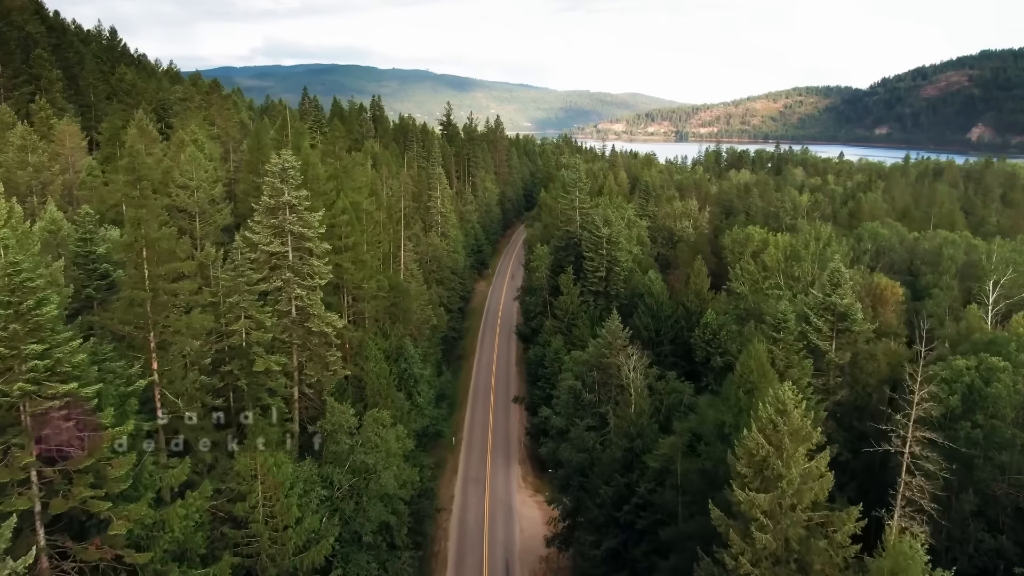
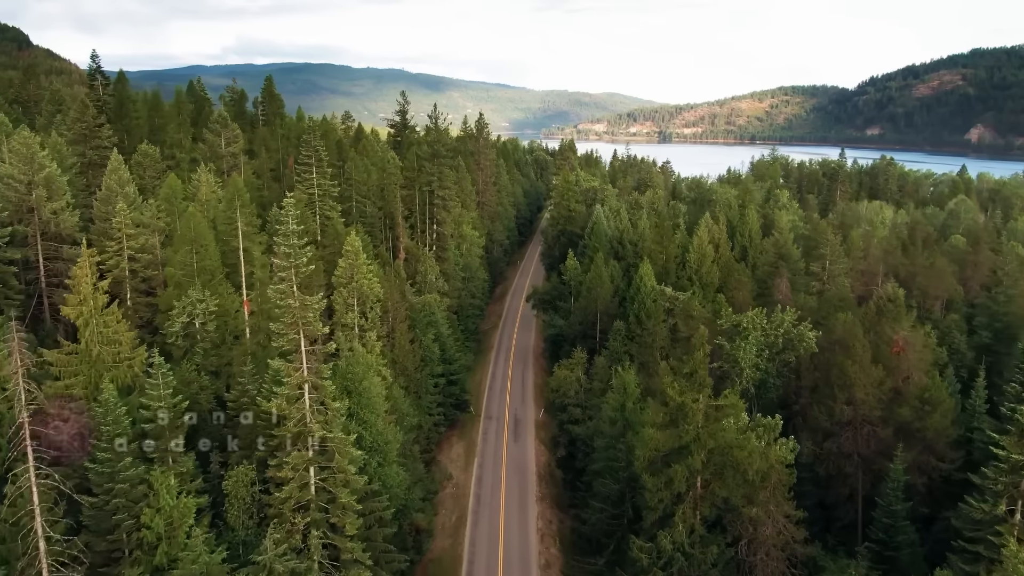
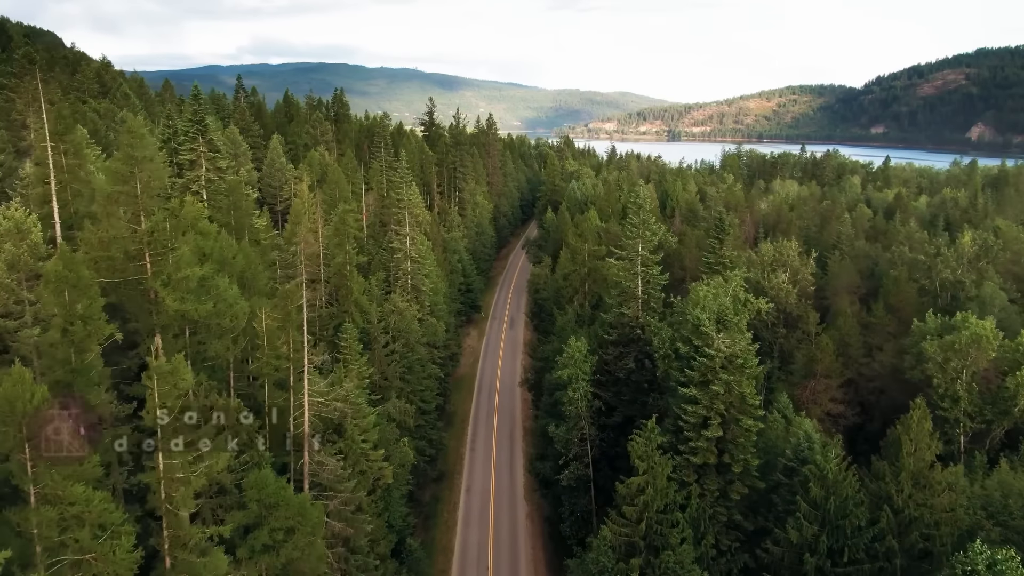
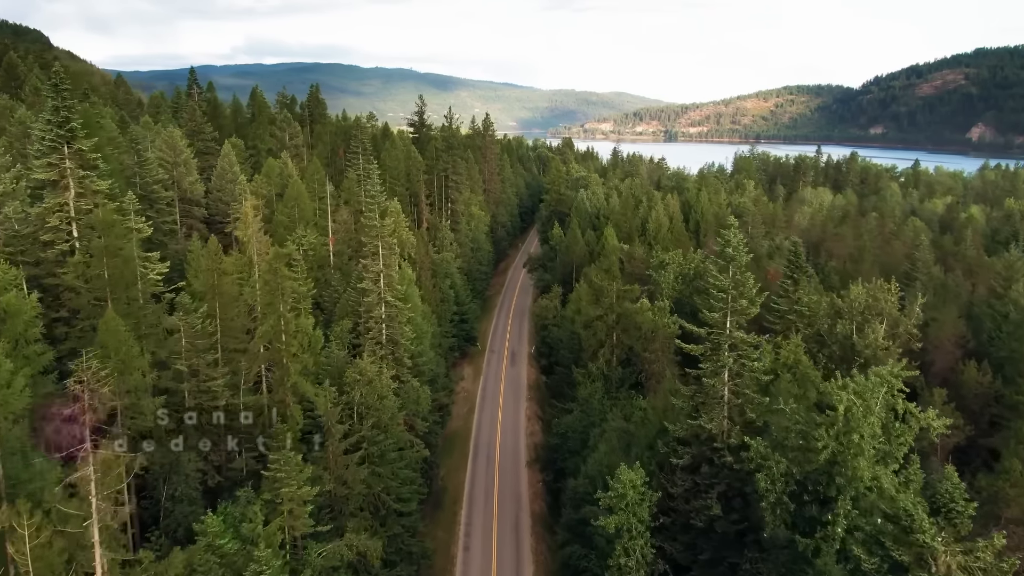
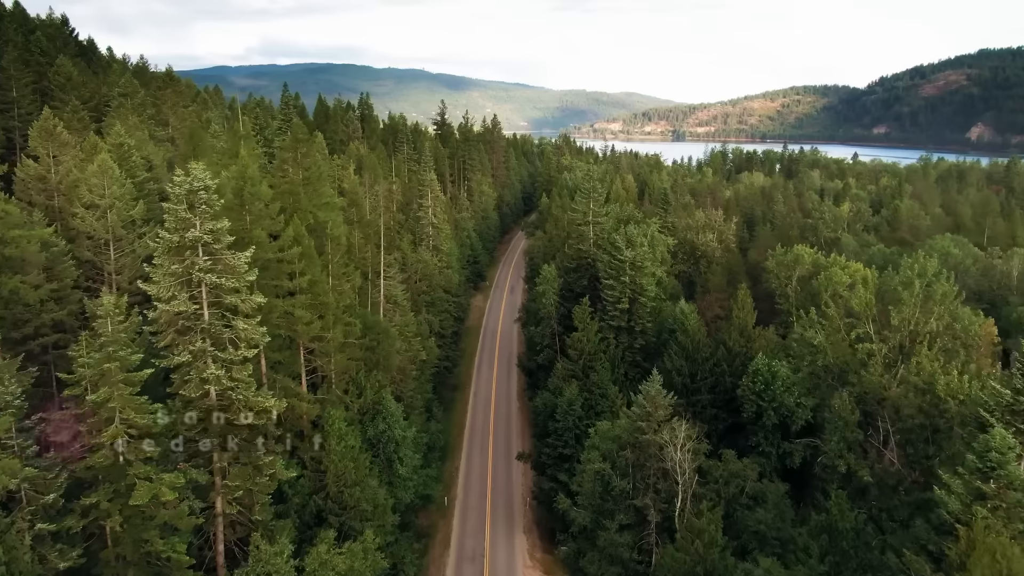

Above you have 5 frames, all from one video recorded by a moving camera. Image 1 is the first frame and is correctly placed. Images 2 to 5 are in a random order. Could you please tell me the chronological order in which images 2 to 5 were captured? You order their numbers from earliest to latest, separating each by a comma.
5, 3, 4, 2
